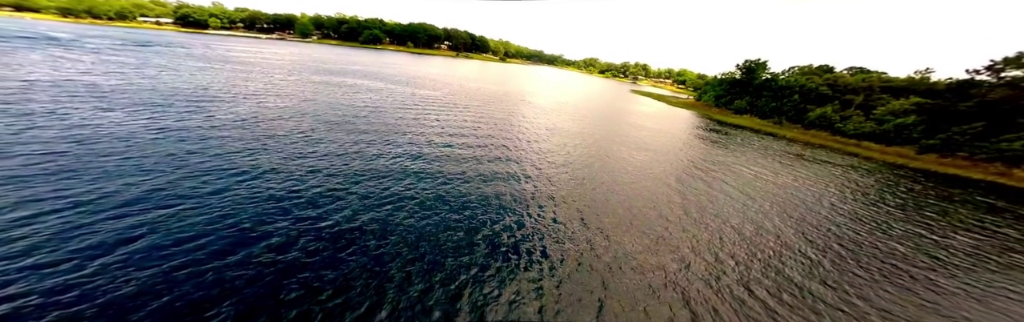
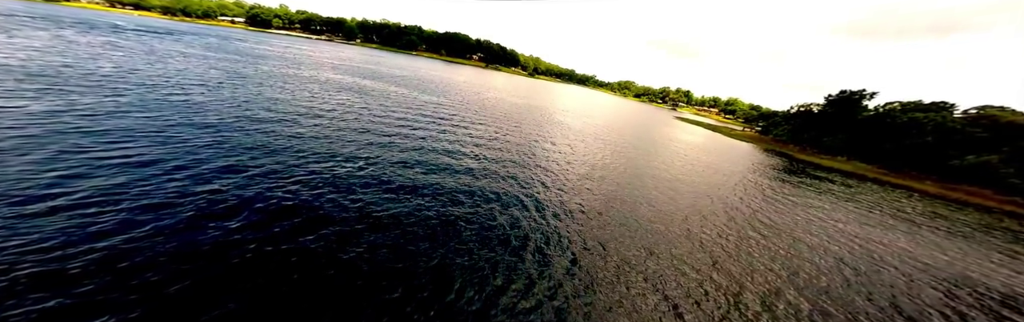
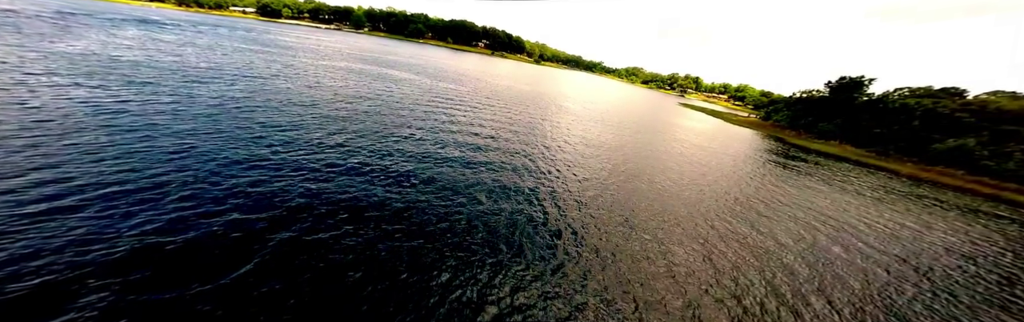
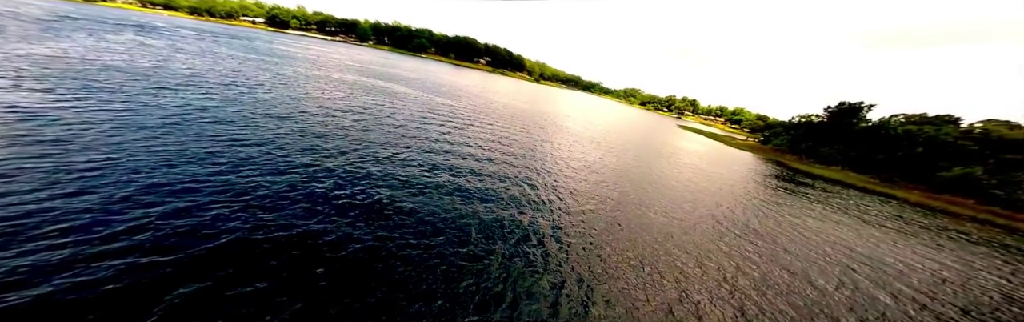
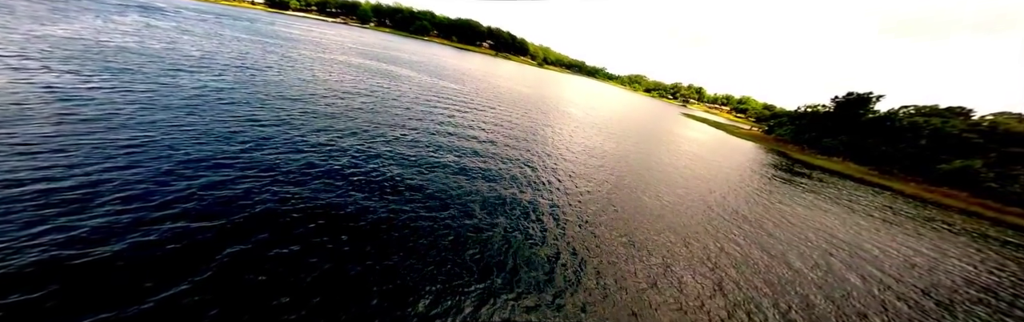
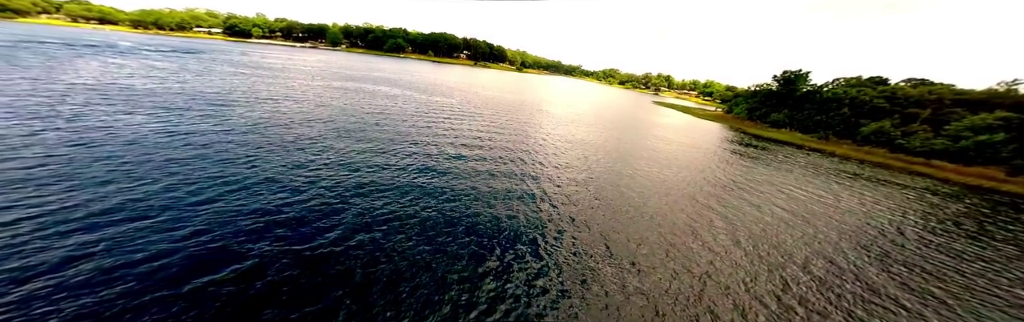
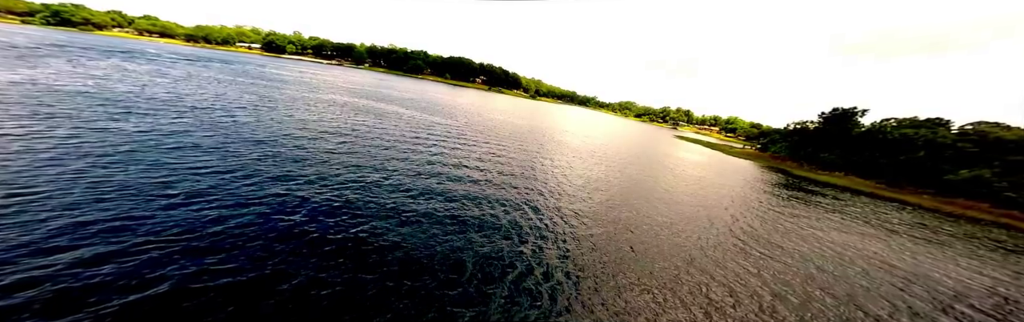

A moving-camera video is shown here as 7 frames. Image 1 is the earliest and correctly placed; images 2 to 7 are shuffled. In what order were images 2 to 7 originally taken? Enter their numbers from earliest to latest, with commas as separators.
6, 3, 5, 4, 7, 2
